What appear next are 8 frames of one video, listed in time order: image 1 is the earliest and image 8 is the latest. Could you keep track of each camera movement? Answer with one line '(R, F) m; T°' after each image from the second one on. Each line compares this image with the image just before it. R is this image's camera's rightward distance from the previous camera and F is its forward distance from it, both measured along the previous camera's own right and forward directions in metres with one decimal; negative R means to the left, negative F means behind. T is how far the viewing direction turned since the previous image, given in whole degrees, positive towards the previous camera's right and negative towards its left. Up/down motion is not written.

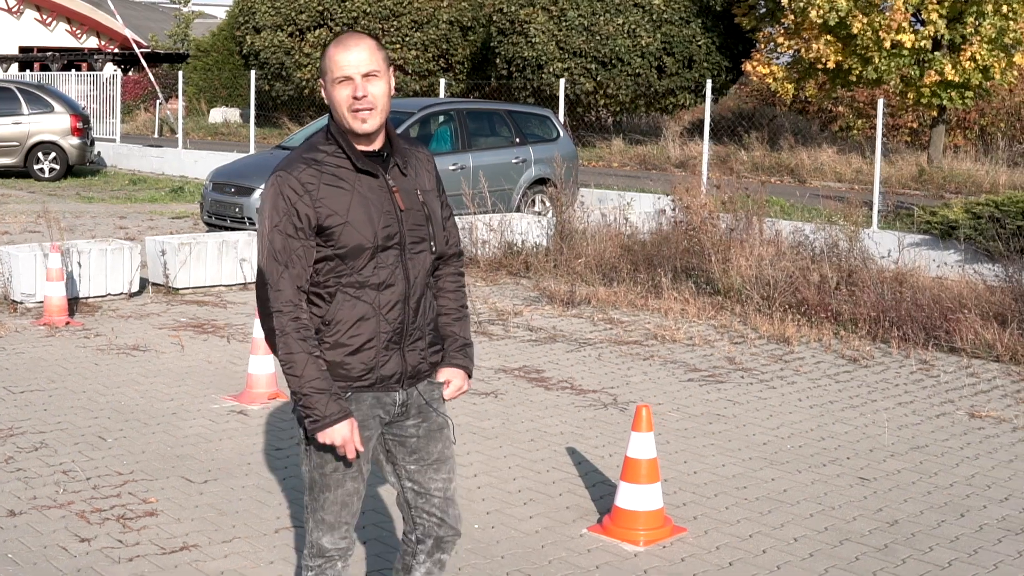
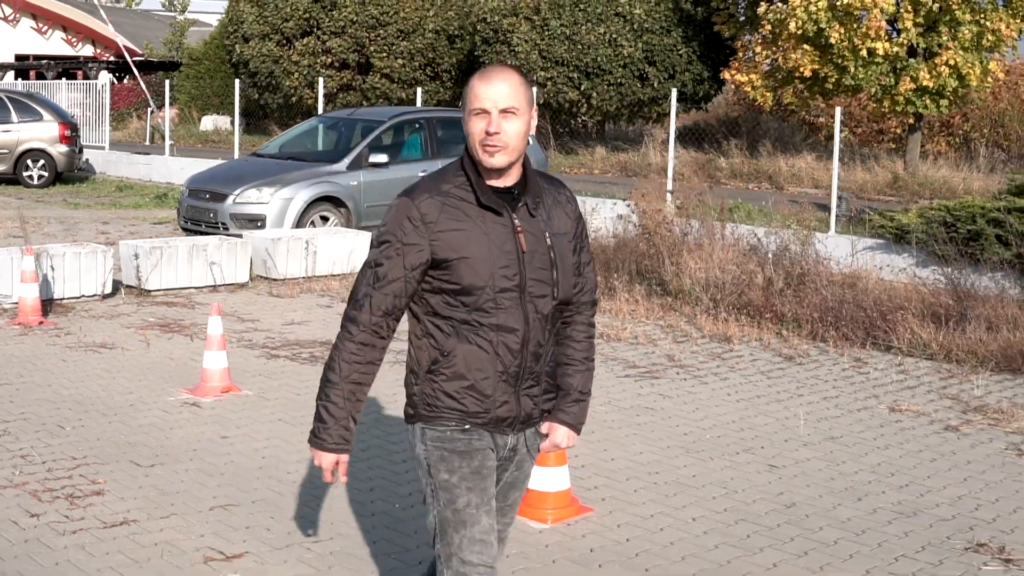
(+0.5, -0.4) m; 0°
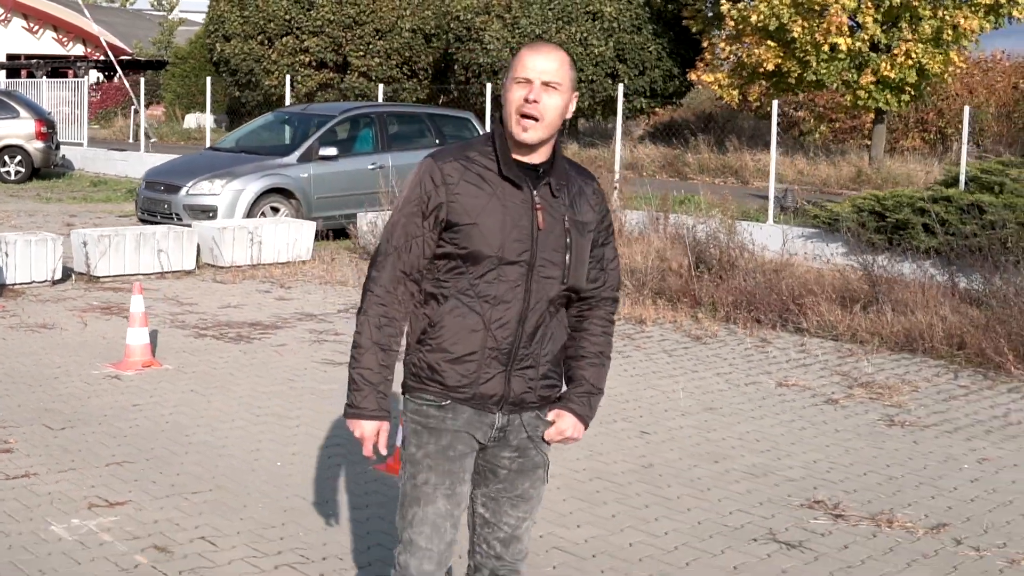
(+0.9, -0.5) m; -1°
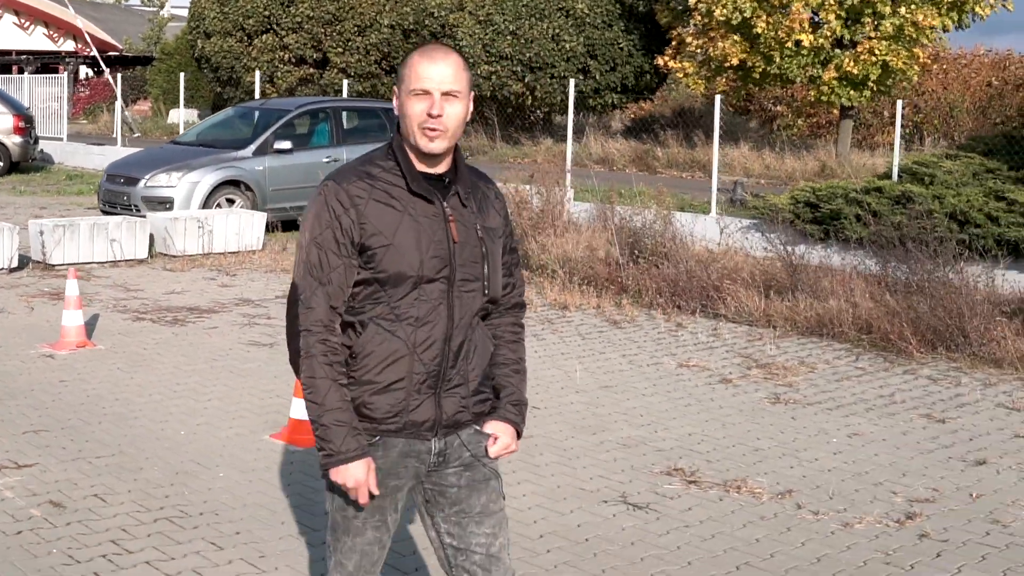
(+0.9, -0.5) m; 0°
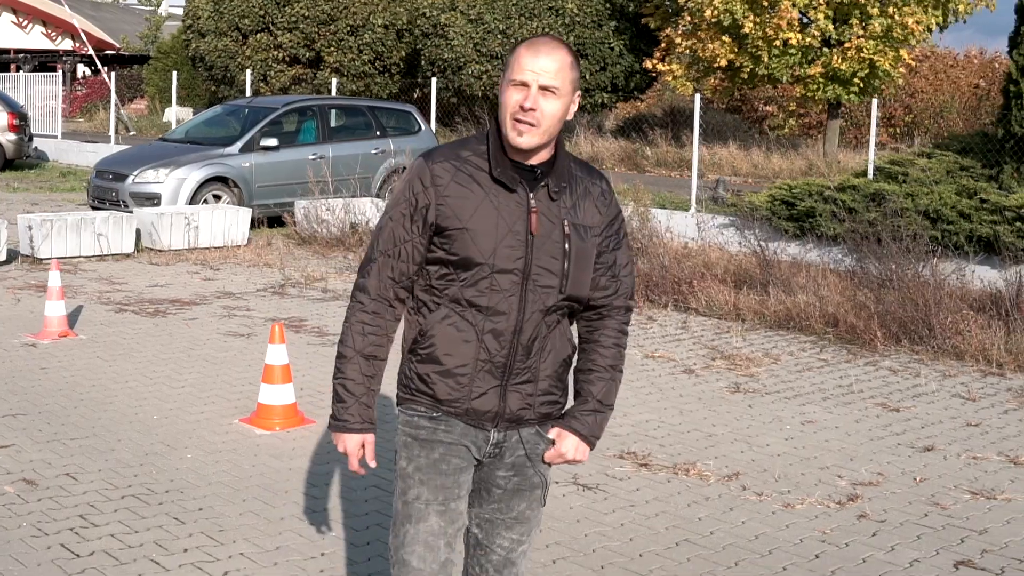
(+0.3, -0.2) m; 0°
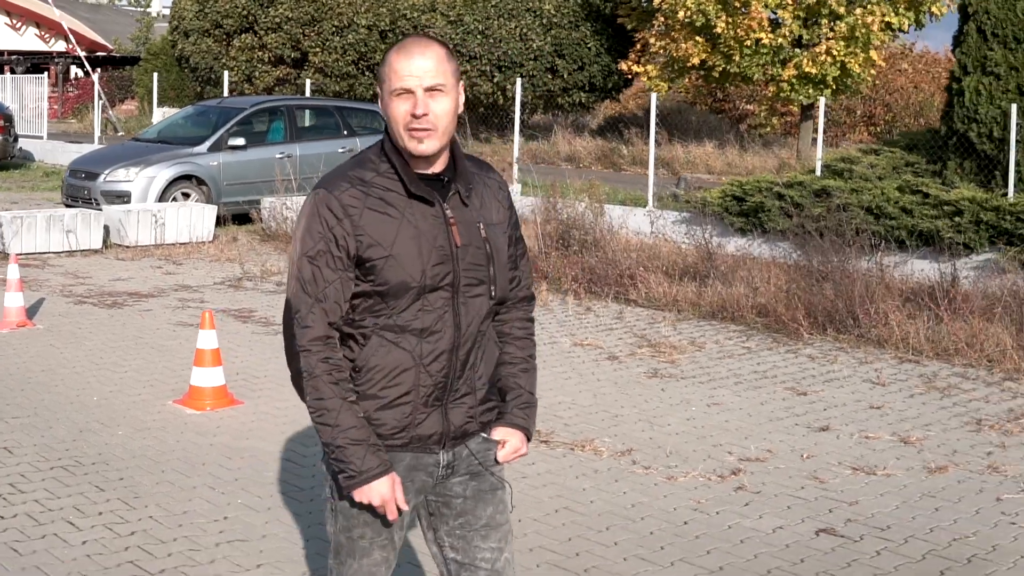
(+0.8, -0.5) m; 0°
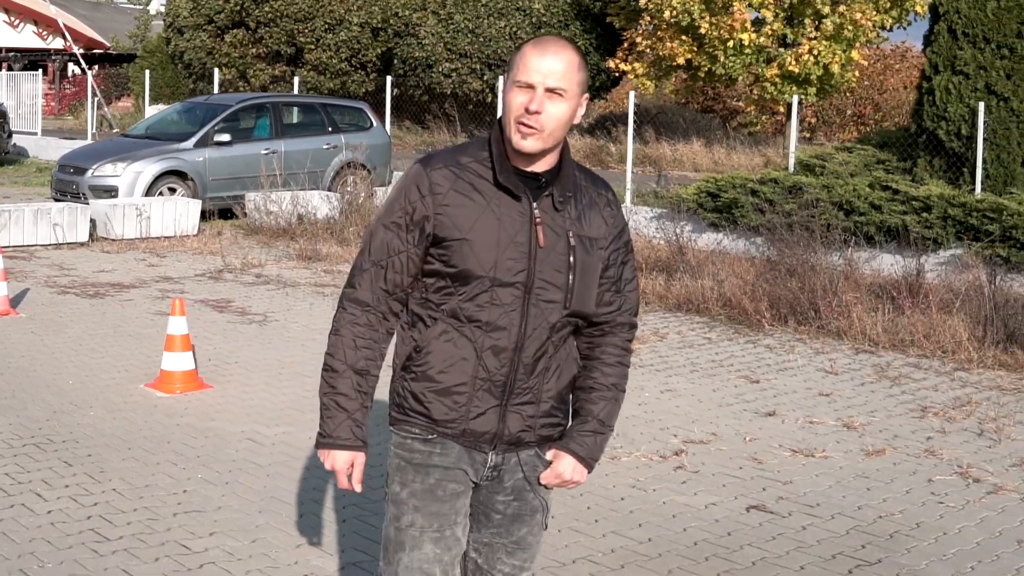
(+0.4, -0.3) m; 0°
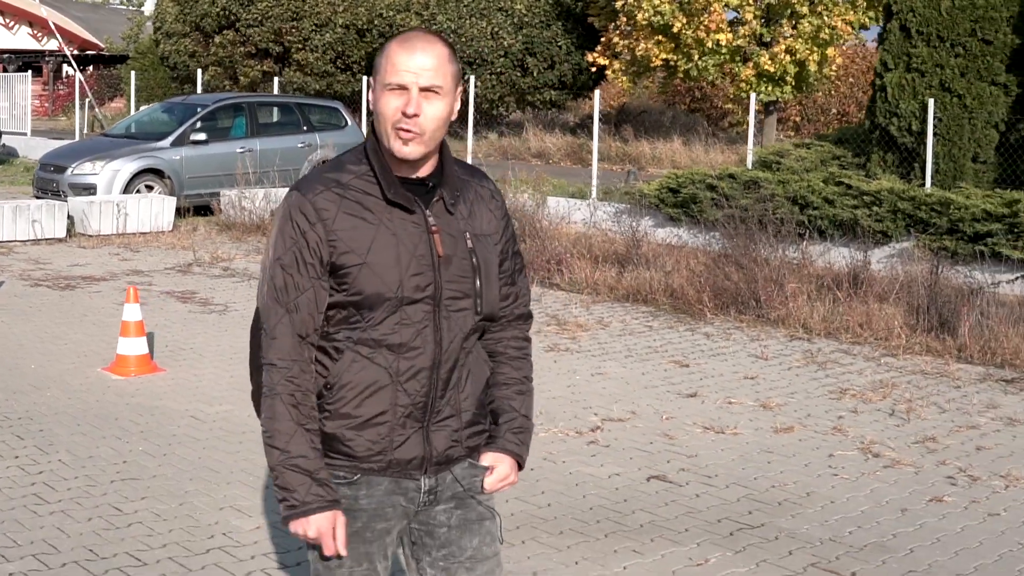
(+0.7, -0.5) m; 0°
